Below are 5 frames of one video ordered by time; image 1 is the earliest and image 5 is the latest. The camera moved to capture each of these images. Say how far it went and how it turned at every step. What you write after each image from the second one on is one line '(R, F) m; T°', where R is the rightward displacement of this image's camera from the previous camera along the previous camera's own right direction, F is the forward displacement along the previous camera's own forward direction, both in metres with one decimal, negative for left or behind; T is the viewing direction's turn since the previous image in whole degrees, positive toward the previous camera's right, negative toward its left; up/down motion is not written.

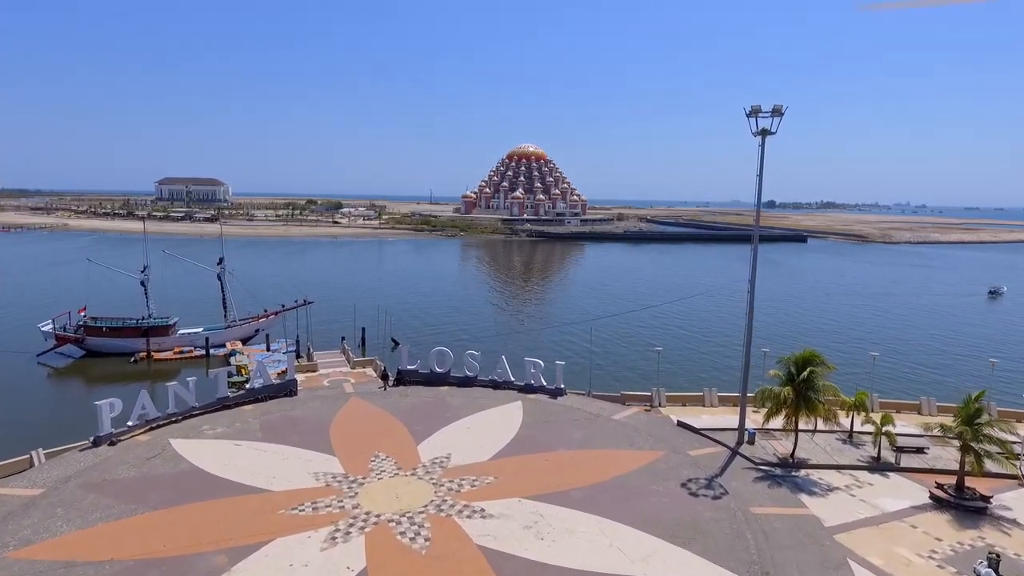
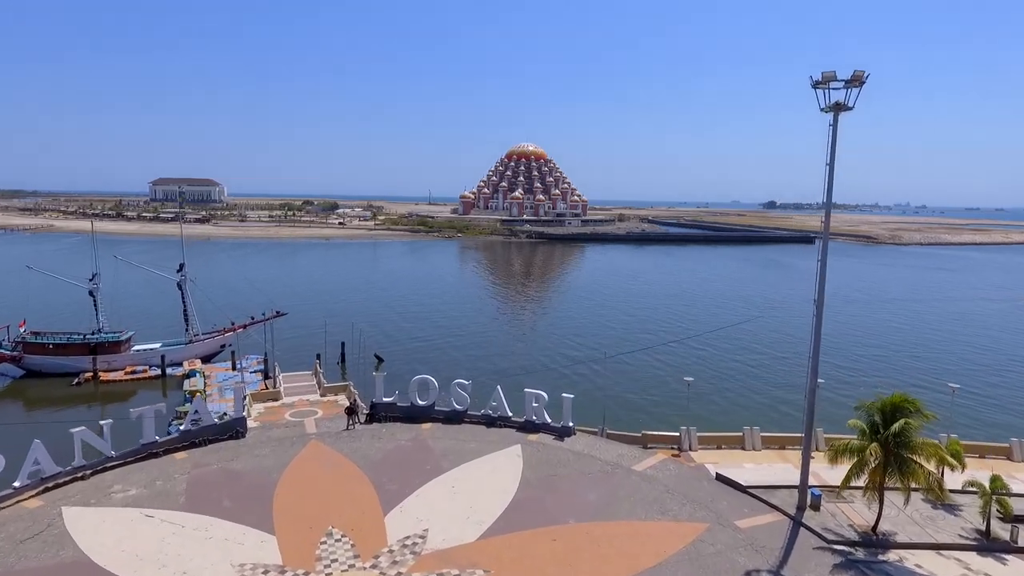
(+0.1, +3.4) m; 0°
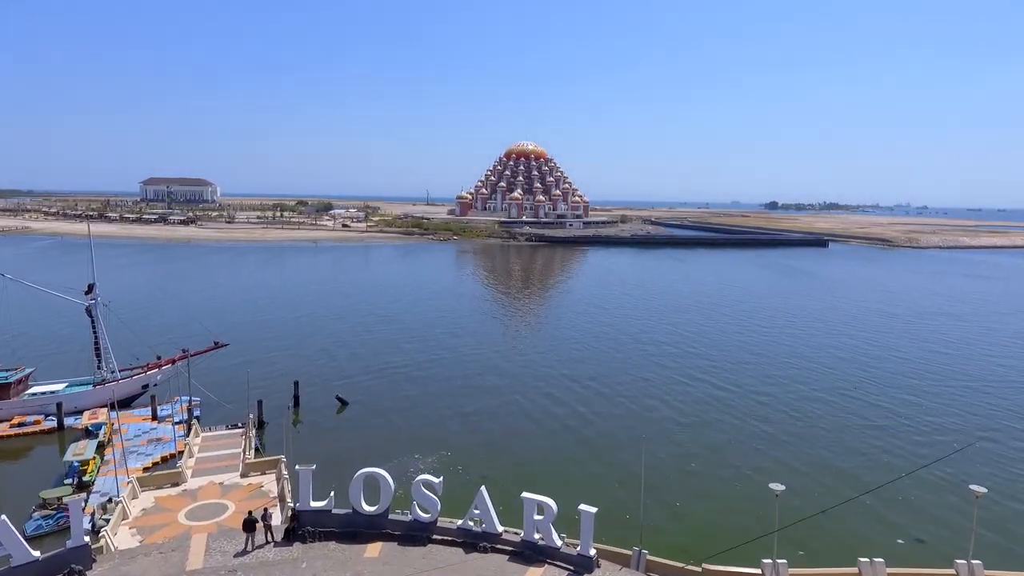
(+0.2, +5.5) m; 0°
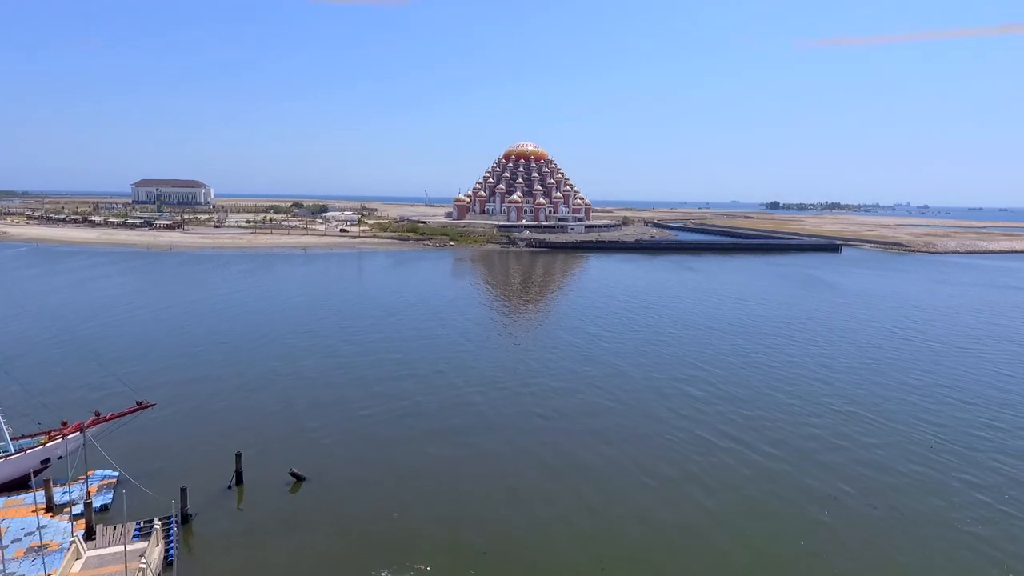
(0.0, +4.6) m; 0°
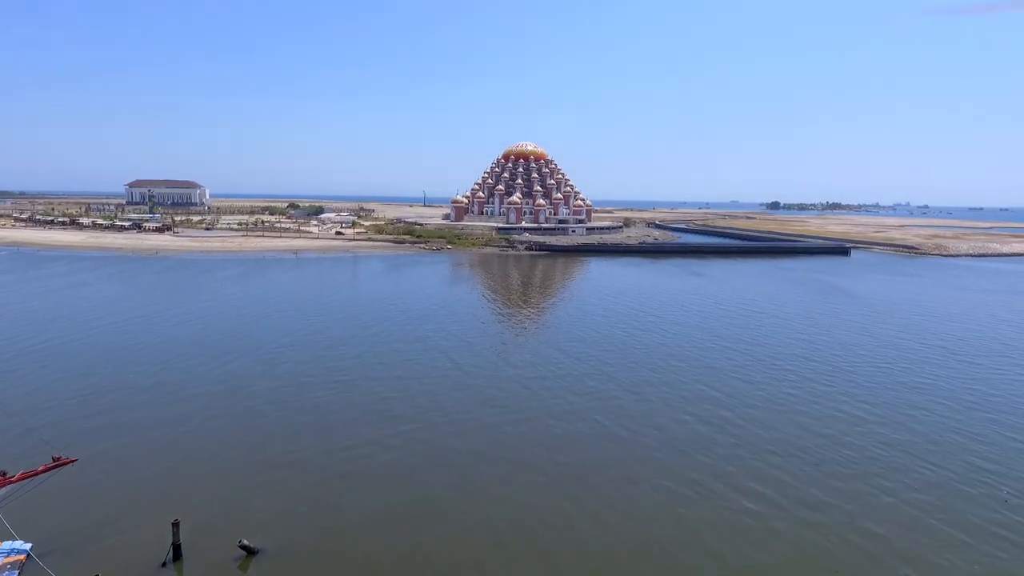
(+0.1, +3.1) m; 0°
